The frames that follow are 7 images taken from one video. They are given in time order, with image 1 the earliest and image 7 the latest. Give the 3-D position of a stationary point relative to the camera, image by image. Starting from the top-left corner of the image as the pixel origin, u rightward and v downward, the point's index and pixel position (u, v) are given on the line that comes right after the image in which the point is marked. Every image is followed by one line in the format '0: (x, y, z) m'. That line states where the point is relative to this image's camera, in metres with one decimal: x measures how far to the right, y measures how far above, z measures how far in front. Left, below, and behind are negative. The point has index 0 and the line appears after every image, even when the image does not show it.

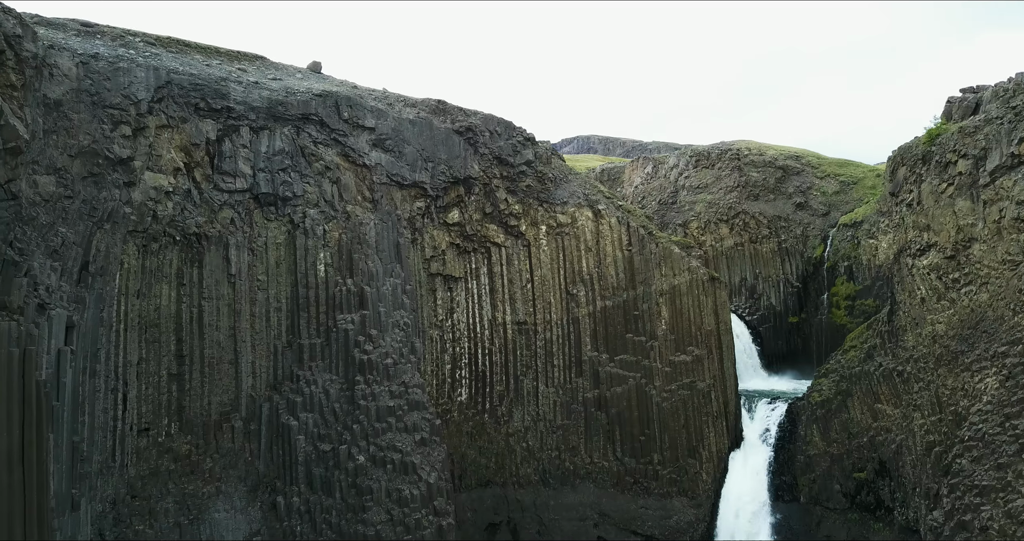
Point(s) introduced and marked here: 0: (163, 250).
0: (-3.6, +0.2, +8.1) m
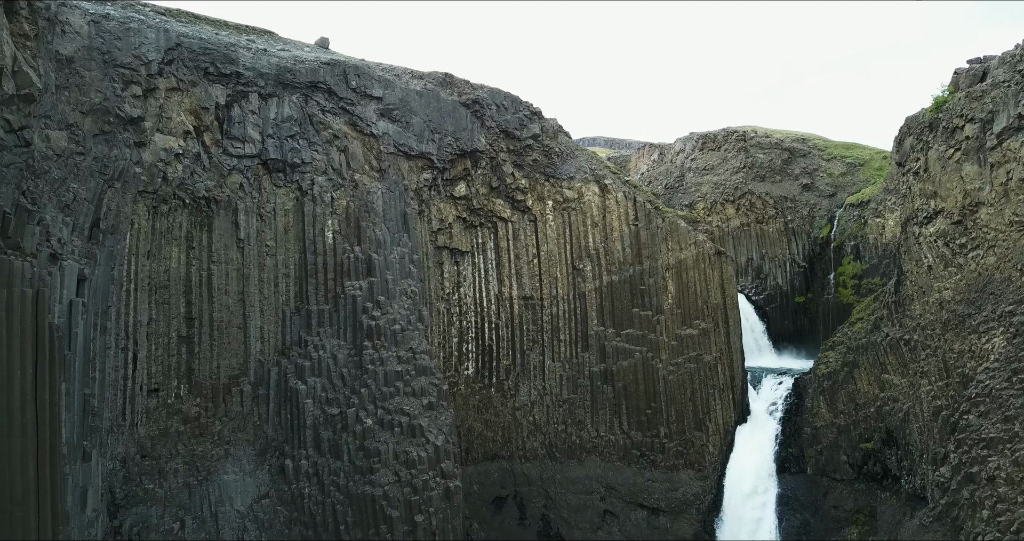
0: (-3.5, +0.6, +8.1) m
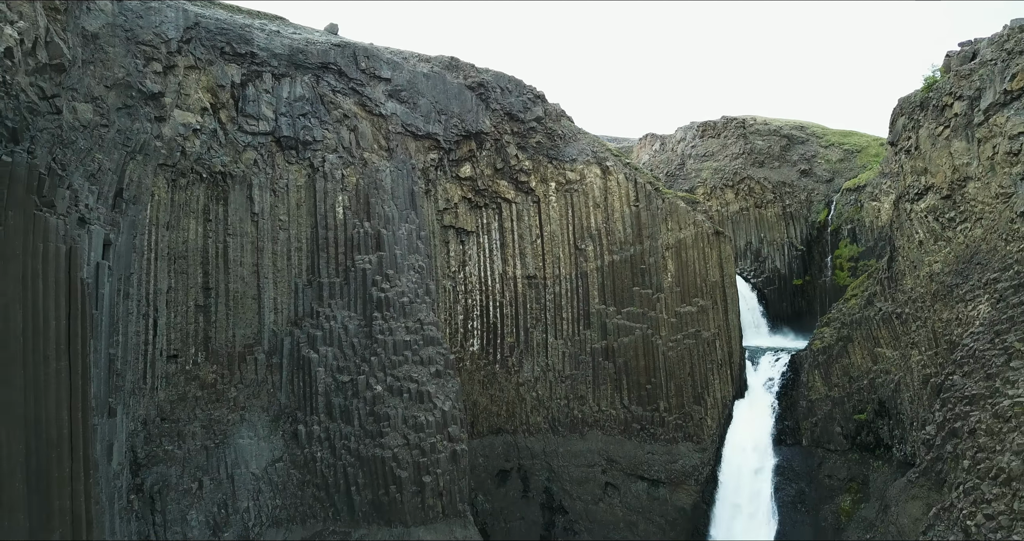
0: (-3.4, +0.9, +8.5) m
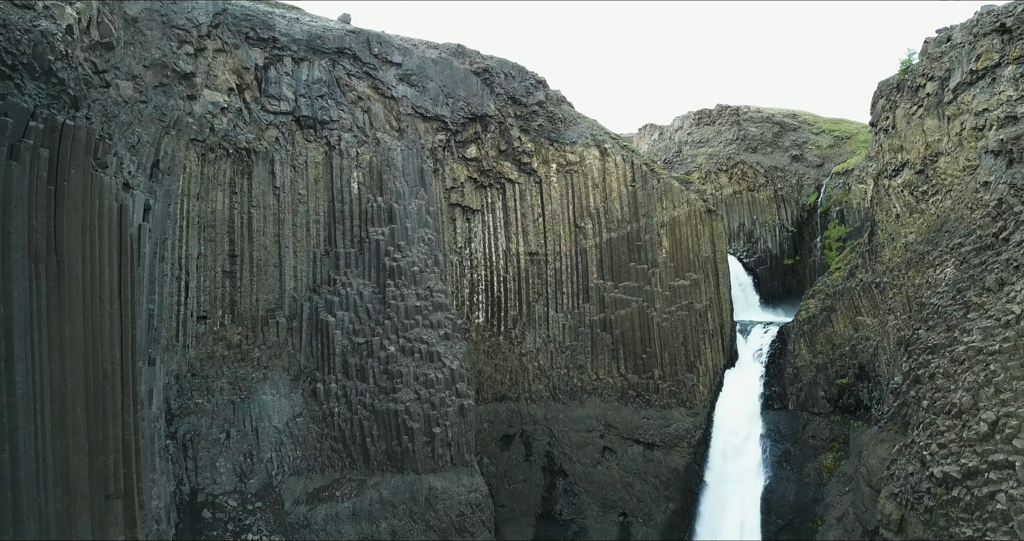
0: (-3.4, +1.3, +9.2) m
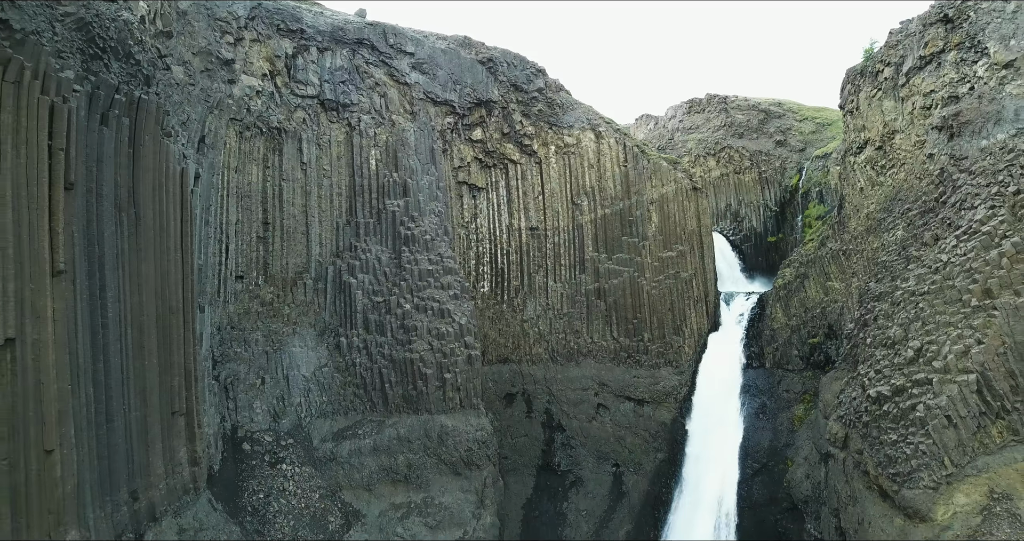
0: (-3.4, +1.7, +10.3) m
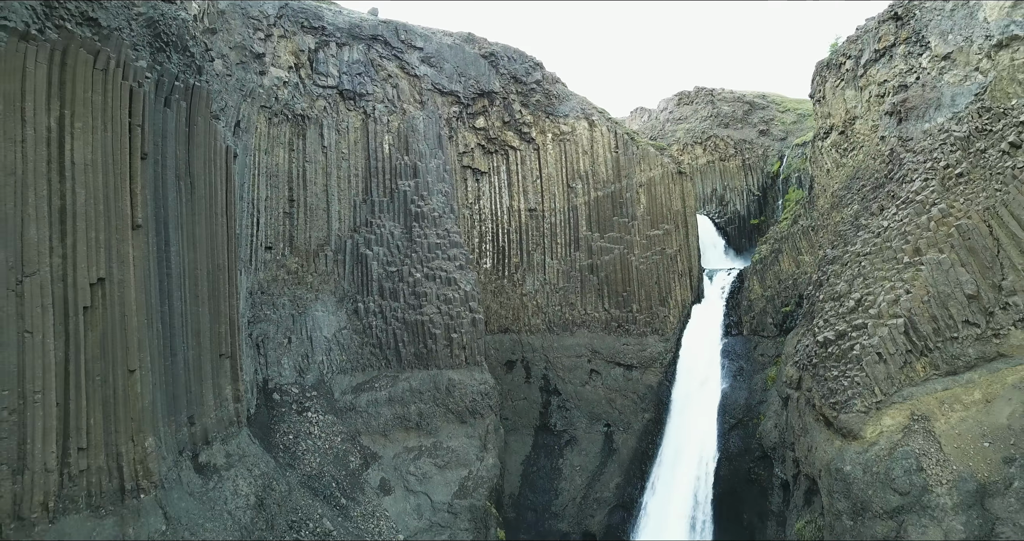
0: (-3.4, +2.1, +11.6) m
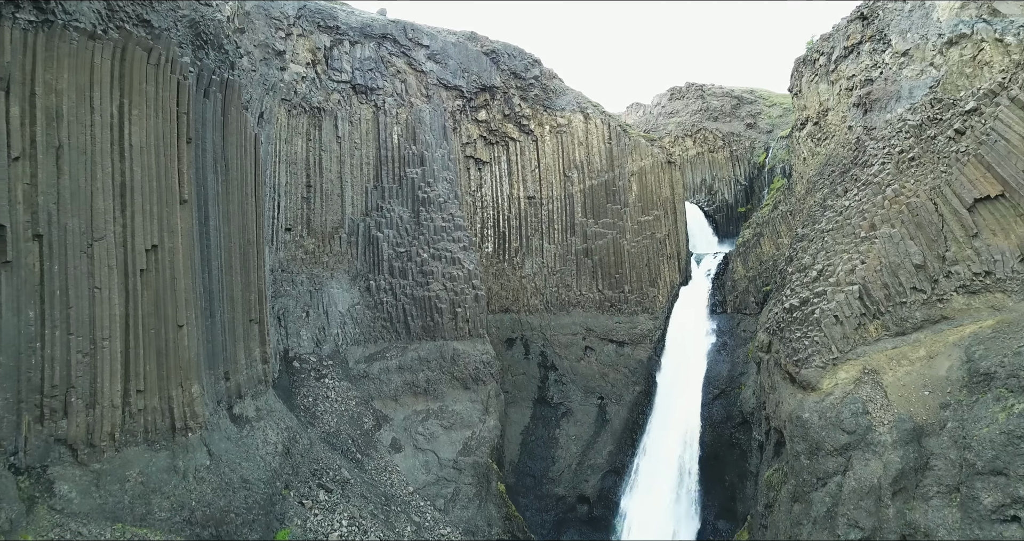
0: (-3.4, +2.4, +12.6) m
